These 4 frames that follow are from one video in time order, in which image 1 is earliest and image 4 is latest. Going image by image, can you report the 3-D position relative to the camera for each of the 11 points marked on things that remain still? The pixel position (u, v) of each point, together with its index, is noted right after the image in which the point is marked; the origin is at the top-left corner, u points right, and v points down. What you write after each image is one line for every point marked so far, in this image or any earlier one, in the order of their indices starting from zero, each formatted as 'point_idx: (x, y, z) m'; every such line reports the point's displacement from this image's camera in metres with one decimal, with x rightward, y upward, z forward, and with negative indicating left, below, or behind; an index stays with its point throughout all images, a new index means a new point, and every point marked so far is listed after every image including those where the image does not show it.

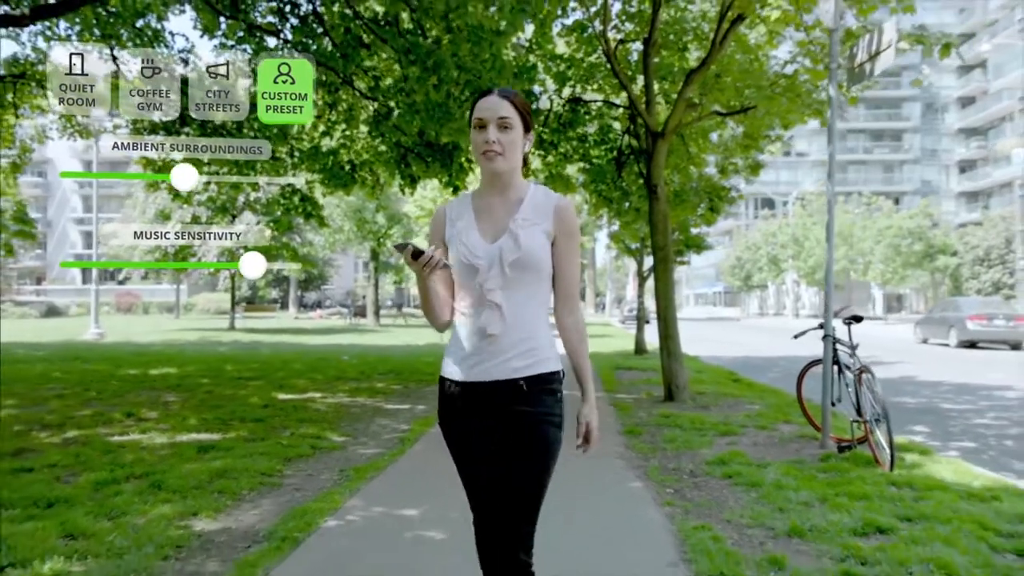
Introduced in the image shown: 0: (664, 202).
0: (+2.0, +1.1, +11.5) m
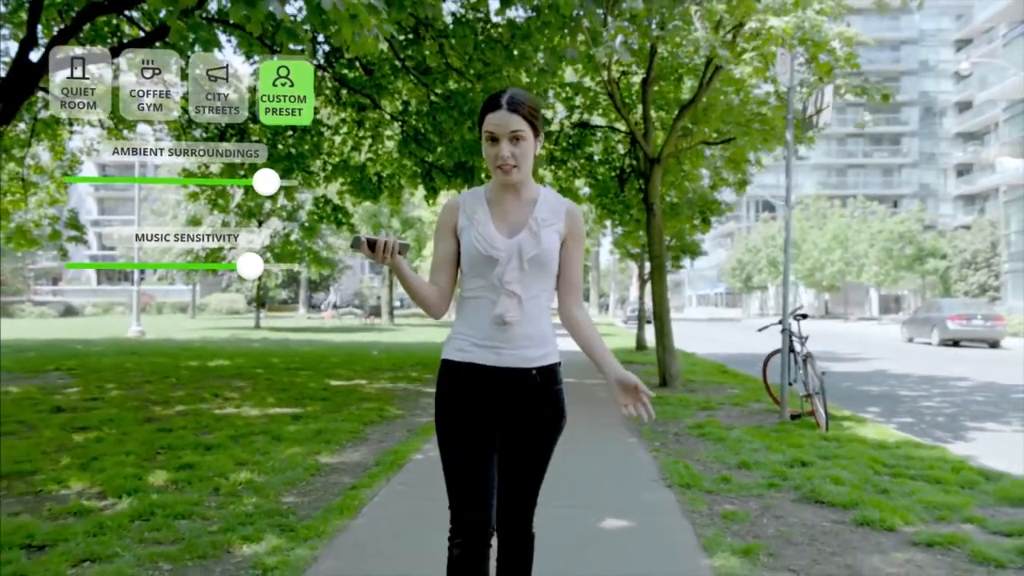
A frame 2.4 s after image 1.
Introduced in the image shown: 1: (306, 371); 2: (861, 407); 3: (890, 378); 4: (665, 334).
0: (+2.1, +1.0, +12.7) m
1: (-2.7, -1.1, +11.5) m
2: (+3.6, -1.2, +8.9) m
3: (+5.1, -1.2, +11.6) m
4: (+2.1, -0.6, +12.1) m
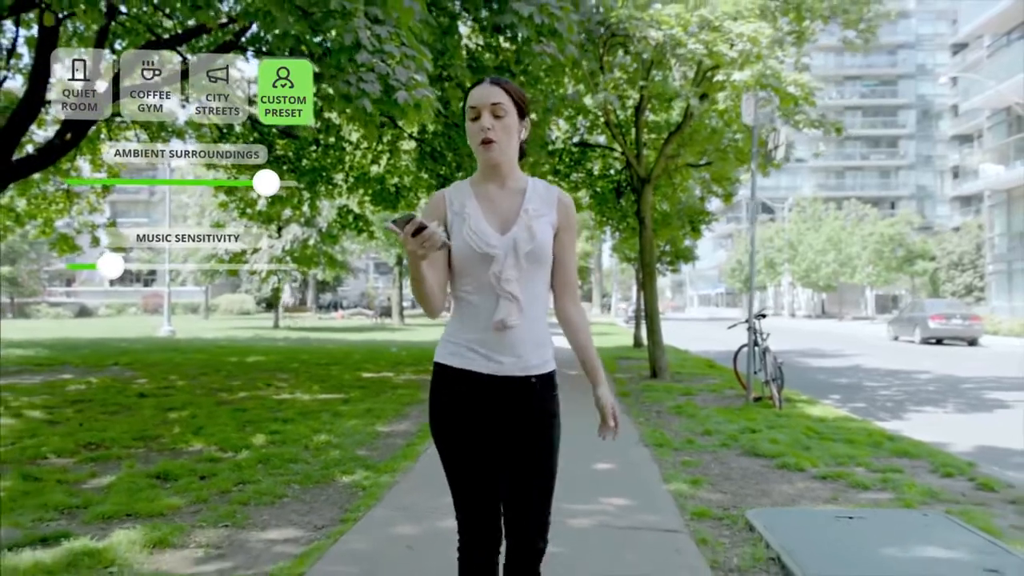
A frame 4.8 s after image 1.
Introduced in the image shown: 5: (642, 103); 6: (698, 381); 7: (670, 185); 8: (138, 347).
0: (+2.3, +1.0, +13.8) m
1: (-2.6, -1.2, +12.6) m
2: (+3.7, -1.3, +10.0) m
3: (+5.2, -1.2, +12.7) m
4: (+2.3, -0.7, +13.3) m
5: (+2.1, +3.0, +13.8) m
6: (+2.8, -1.4, +12.7) m
7: (+3.0, +2.0, +16.1) m
8: (-6.6, -1.1, +14.8) m
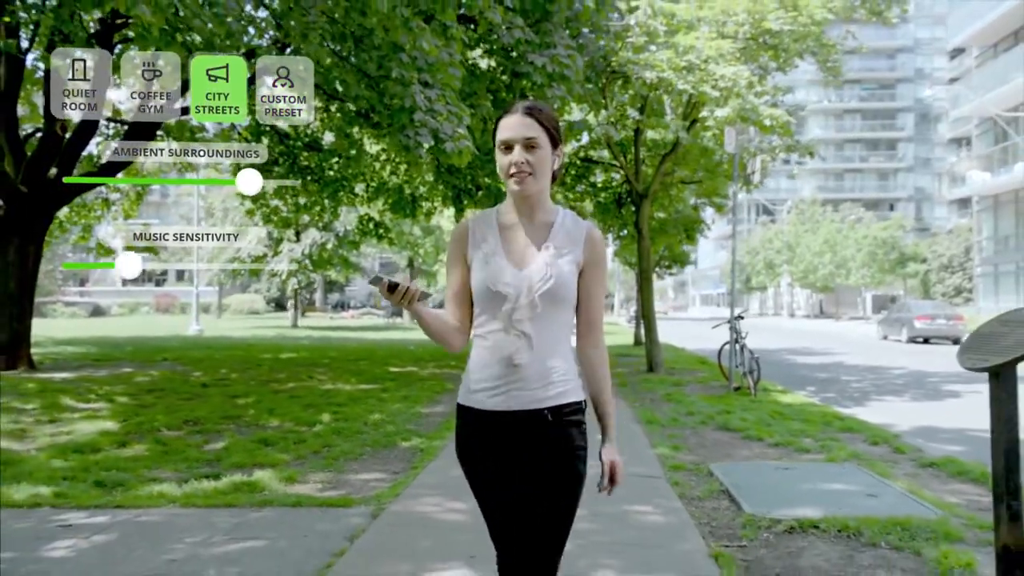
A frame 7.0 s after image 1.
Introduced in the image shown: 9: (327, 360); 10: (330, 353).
0: (+2.4, +0.9, +14.9) m
1: (-2.4, -1.2, +13.7) m
2: (+3.8, -1.3, +11.1) m
3: (+5.4, -1.3, +13.8) m
4: (+2.4, -0.7, +14.3) m
5: (+2.3, +3.0, +14.9) m
6: (+2.9, -1.5, +13.8) m
7: (+3.2, +2.0, +17.2) m
8: (-6.4, -1.1, +15.9) m
9: (-3.0, -1.2, +13.6) m
10: (-3.6, -1.2, +16.3) m
